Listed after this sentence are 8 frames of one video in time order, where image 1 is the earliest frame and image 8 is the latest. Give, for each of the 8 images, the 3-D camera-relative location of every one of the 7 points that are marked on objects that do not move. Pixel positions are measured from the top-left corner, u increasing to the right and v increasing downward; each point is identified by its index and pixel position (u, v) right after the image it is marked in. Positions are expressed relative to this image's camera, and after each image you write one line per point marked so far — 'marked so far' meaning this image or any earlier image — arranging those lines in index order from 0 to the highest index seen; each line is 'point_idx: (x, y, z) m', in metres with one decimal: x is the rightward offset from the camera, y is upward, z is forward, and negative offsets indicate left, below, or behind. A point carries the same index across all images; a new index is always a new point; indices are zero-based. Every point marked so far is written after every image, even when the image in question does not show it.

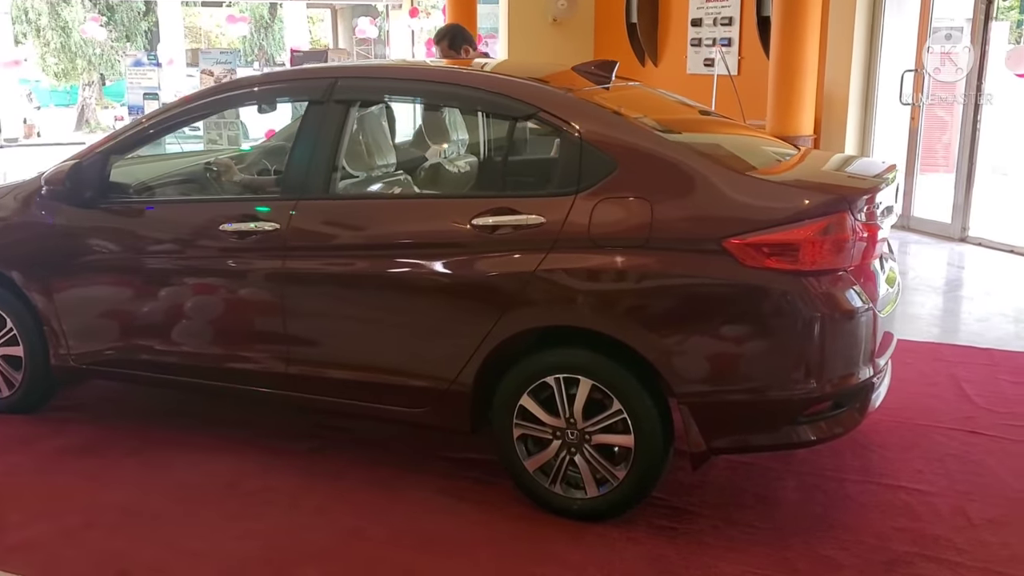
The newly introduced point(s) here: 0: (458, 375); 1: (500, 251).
0: (-0.2, -0.3, +2.9) m
1: (0.0, +0.1, +2.8) m
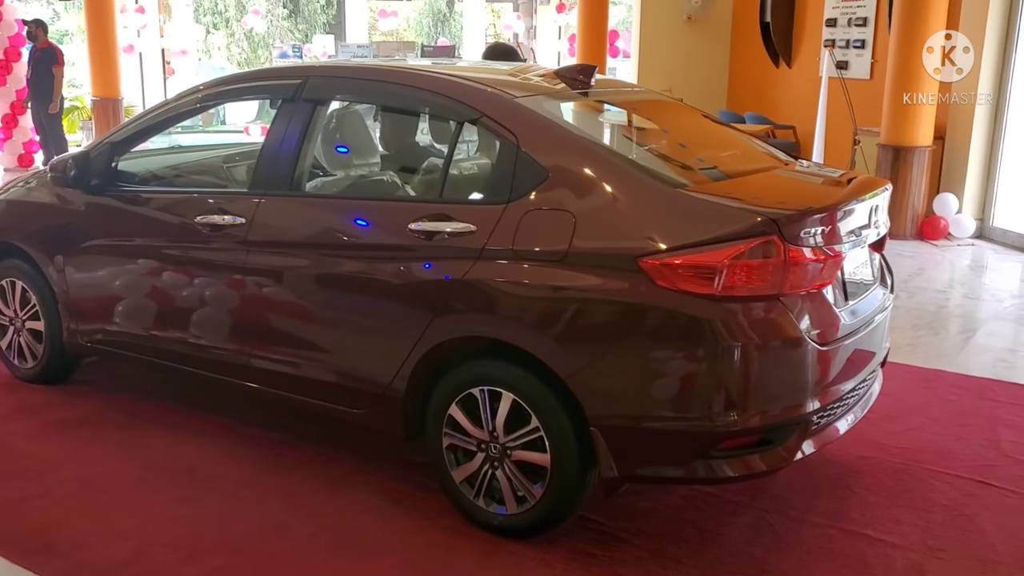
0: (-0.4, -0.3, +2.9) m
1: (-0.2, +0.1, +2.8) m
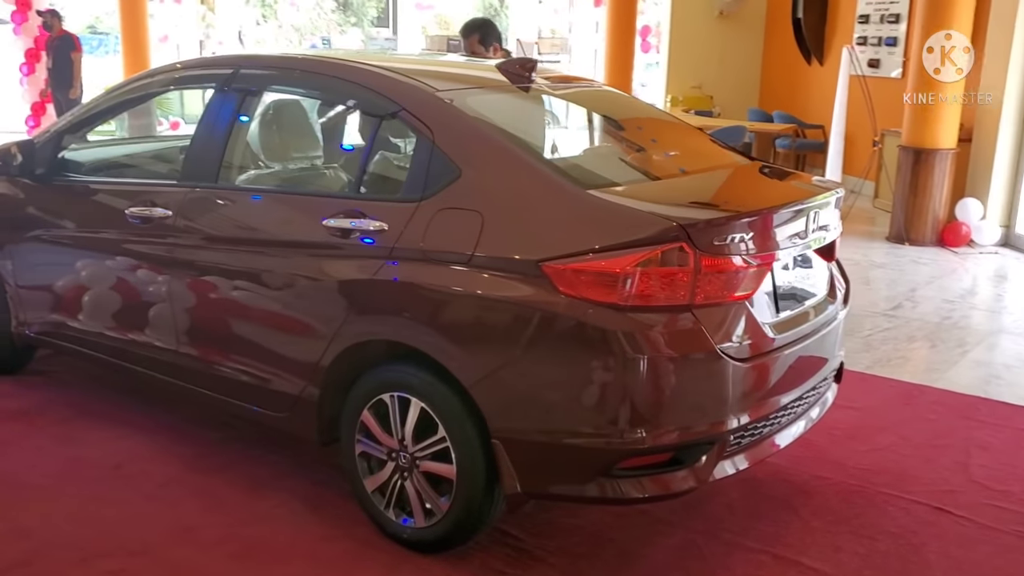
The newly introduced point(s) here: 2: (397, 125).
0: (-0.6, -0.3, +2.8) m
1: (-0.5, +0.1, +2.7) m
2: (-0.4, +0.5, +2.7) m
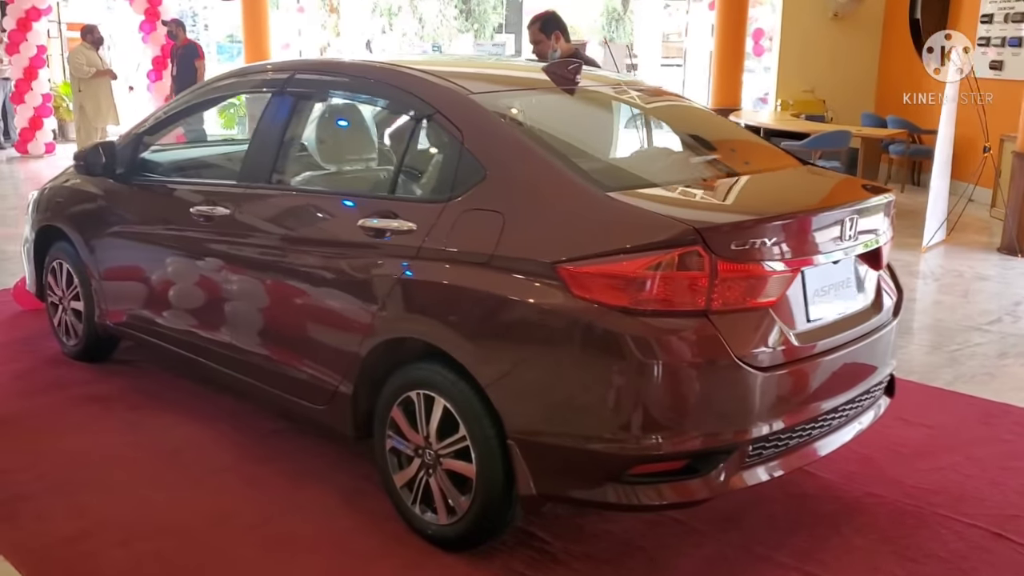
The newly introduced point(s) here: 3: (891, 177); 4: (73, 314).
0: (-0.5, -0.3, +2.9) m
1: (-0.4, +0.1, +2.7) m
2: (-0.2, +0.5, +2.7) m
3: (+4.9, +1.4, +11.8) m
4: (-2.1, -0.1, +4.3) m
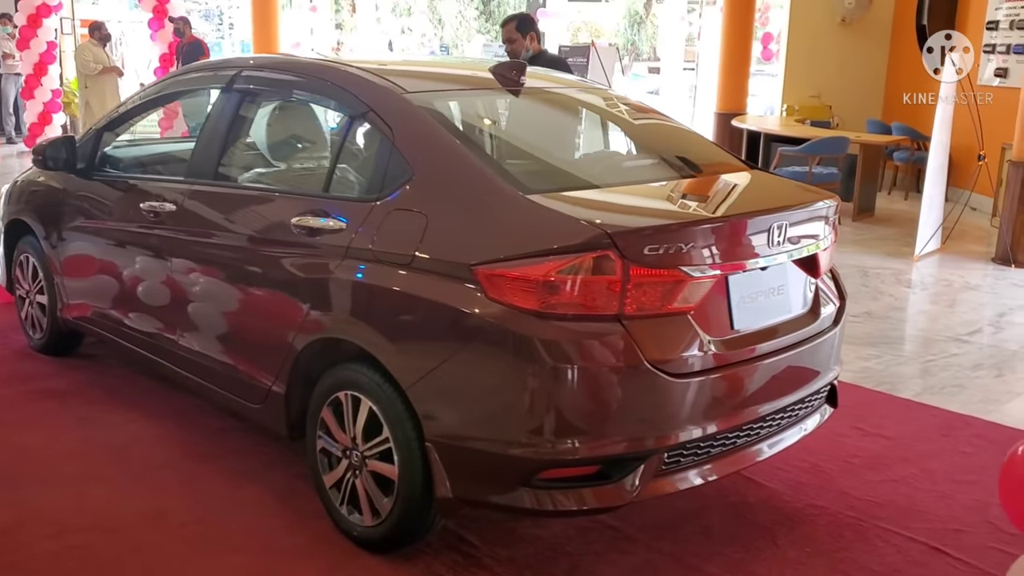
0: (-0.7, -0.3, +2.9) m
1: (-0.6, +0.1, +2.7) m
2: (-0.4, +0.5, +2.7) m
3: (+4.9, +1.3, +11.7) m
4: (-2.2, -0.1, +4.3) m
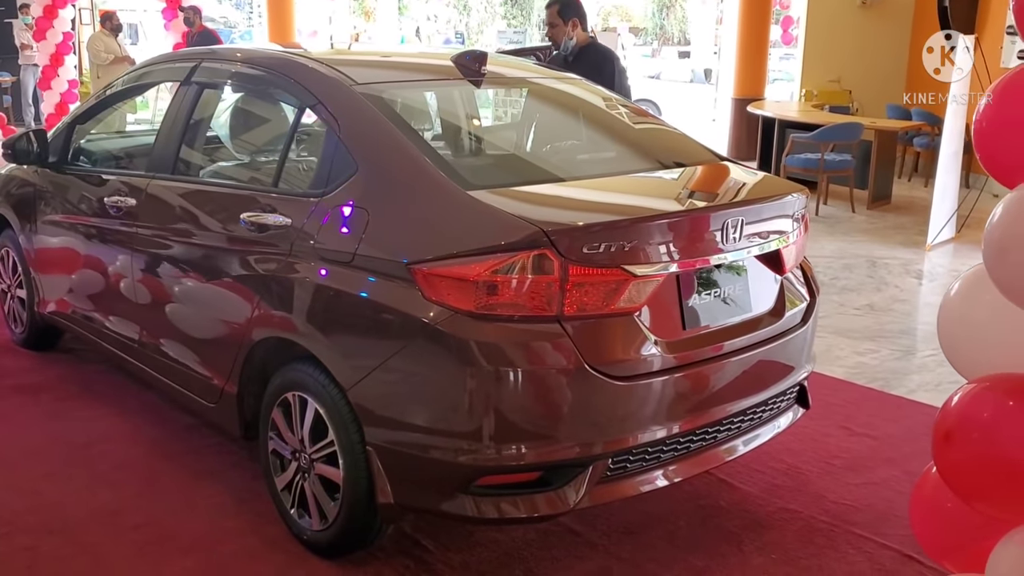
0: (-0.9, -0.3, +2.8) m
1: (-0.7, +0.1, +2.6) m
2: (-0.6, +0.5, +2.7) m
3: (+5.0, +1.5, +11.5) m
4: (-2.3, -0.1, +4.3) m
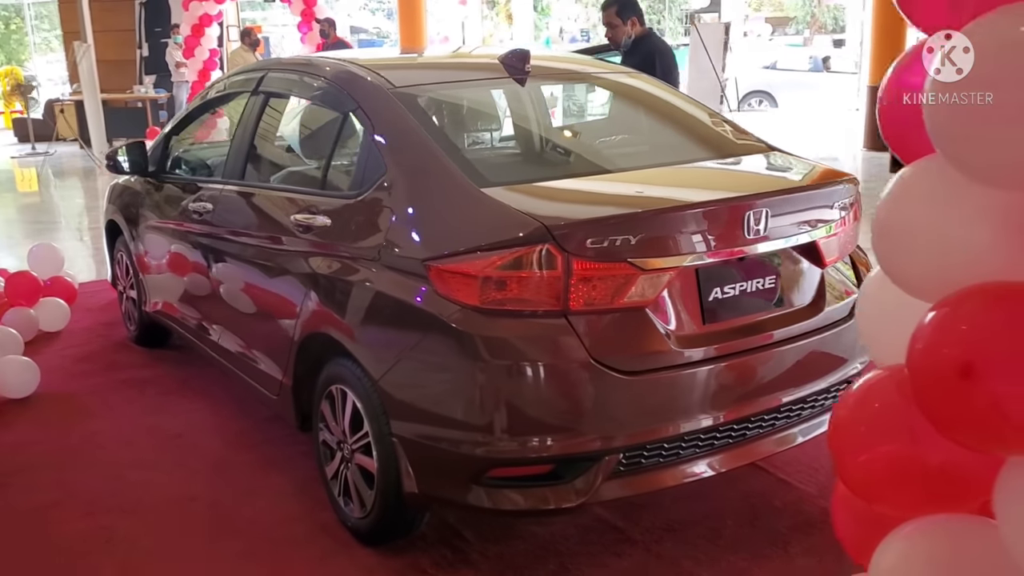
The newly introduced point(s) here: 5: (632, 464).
0: (-0.7, -0.3, +2.9) m
1: (-0.6, +0.1, +2.8) m
2: (-0.5, +0.5, +2.8) m
3: (+6.5, +1.6, +10.6) m
4: (-1.9, -0.1, +4.6) m
5: (+0.3, -0.4, +2.3) m
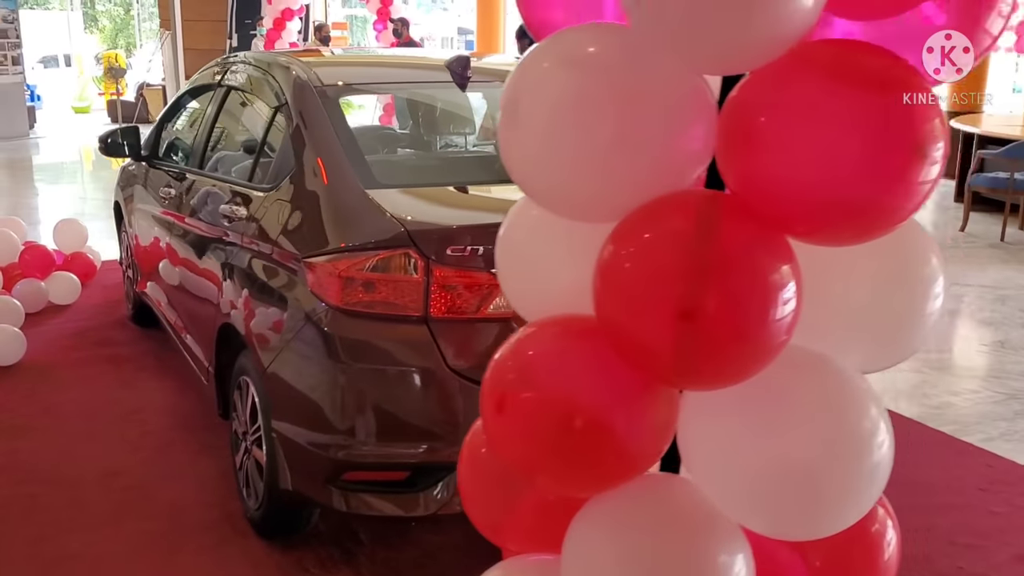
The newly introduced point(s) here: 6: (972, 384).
0: (-1.0, -0.2, +3.0) m
1: (-0.9, +0.1, +2.8) m
2: (-0.7, +0.5, +2.8) m
3: (+7.0, +1.0, +9.9) m
4: (-2.0, 0.0, +4.8) m
5: (0.0, -0.5, +2.2) m
6: (+2.1, -0.4, +4.2) m
